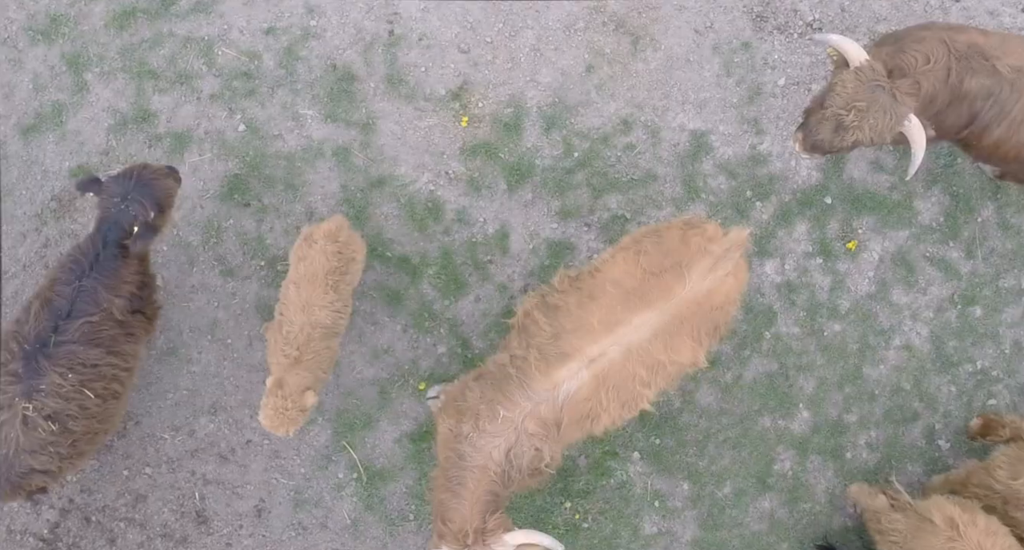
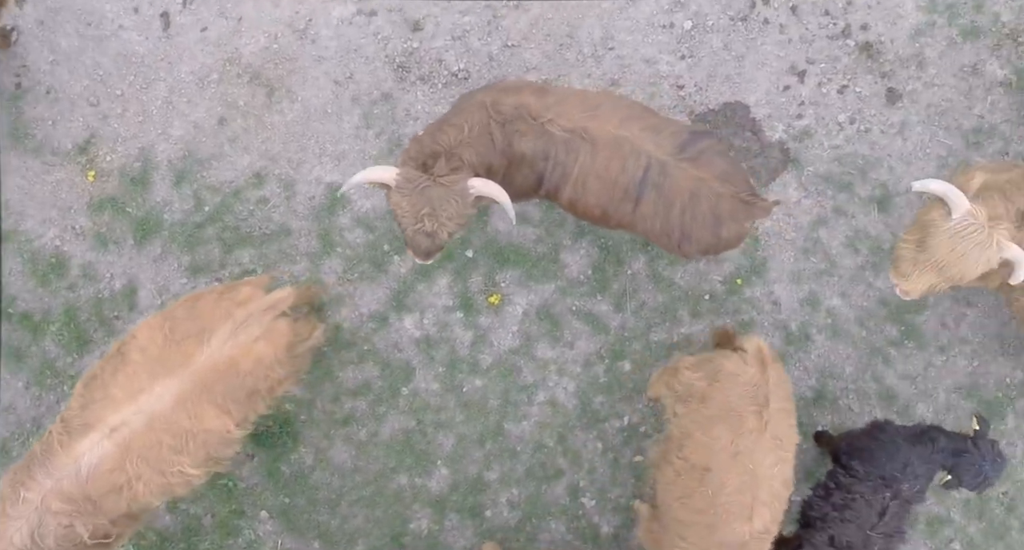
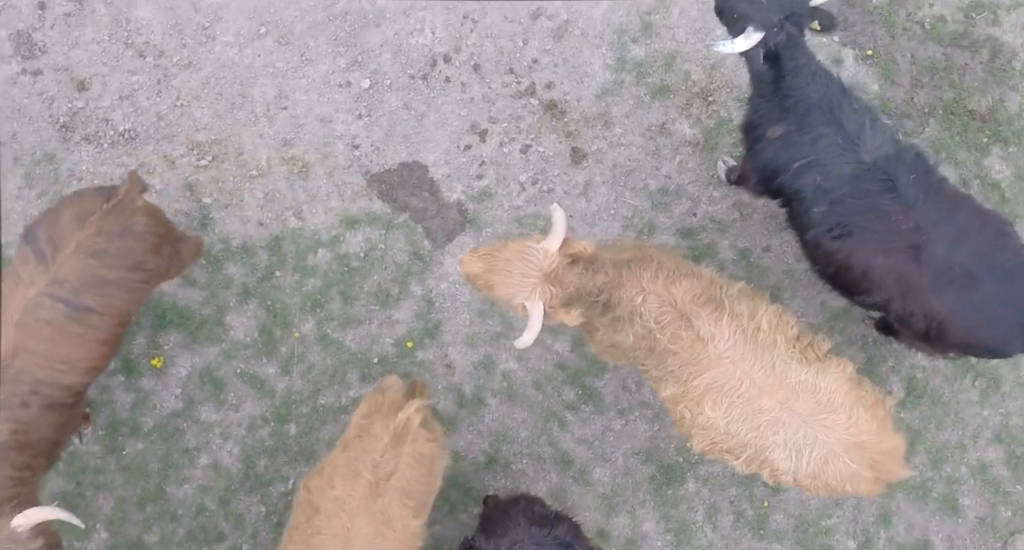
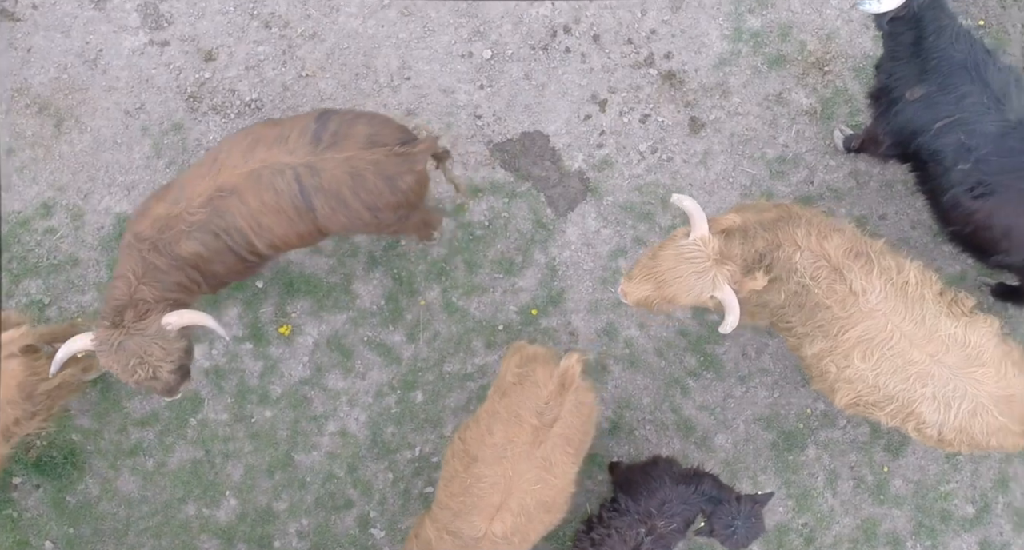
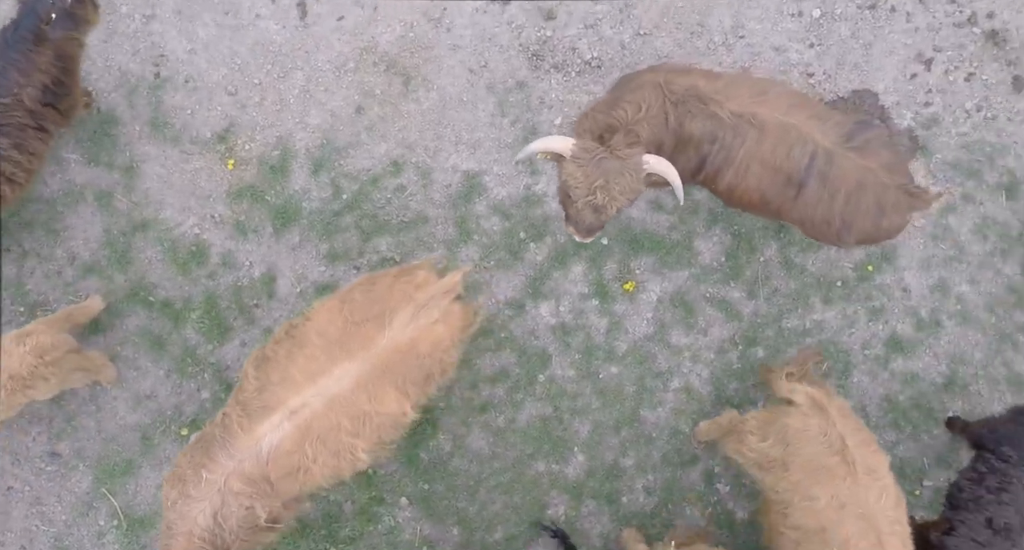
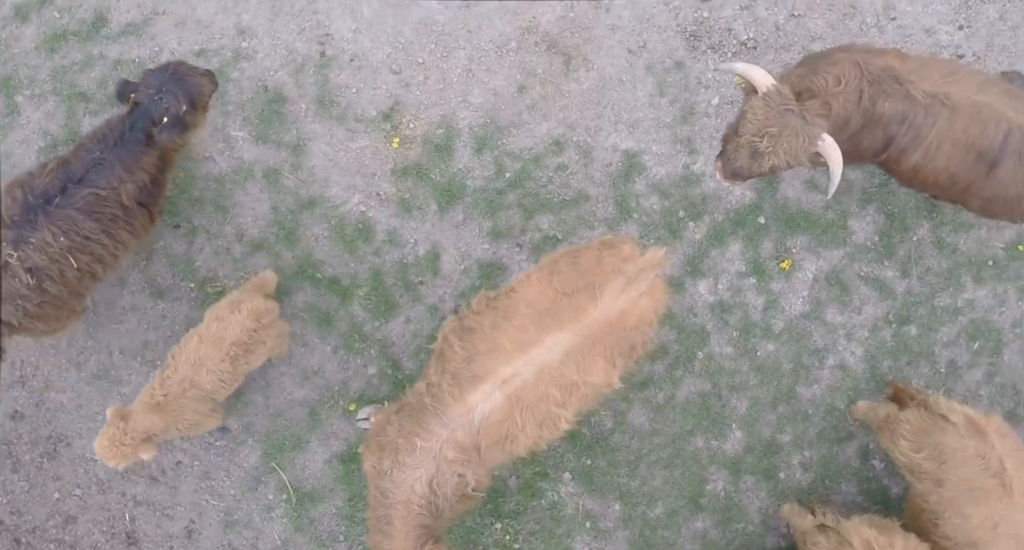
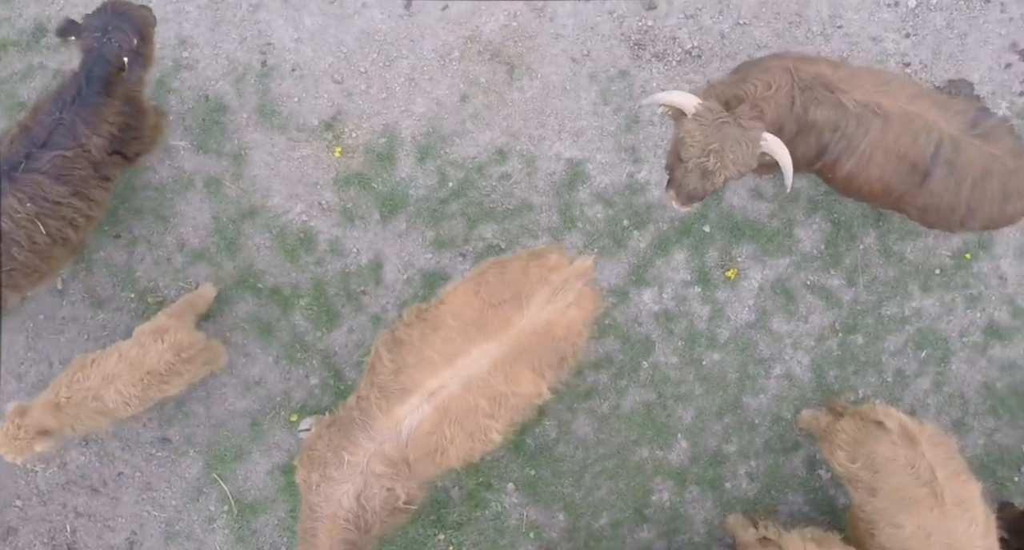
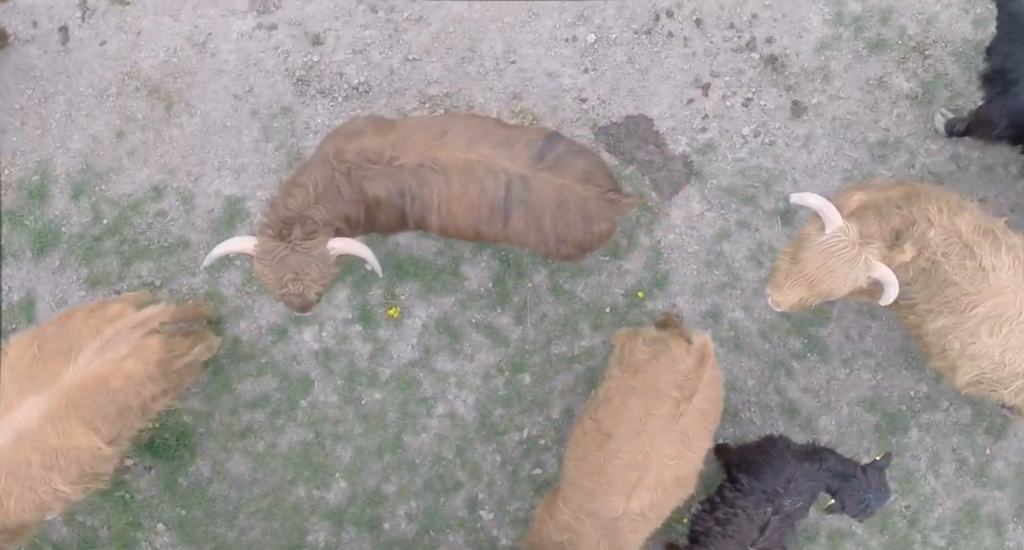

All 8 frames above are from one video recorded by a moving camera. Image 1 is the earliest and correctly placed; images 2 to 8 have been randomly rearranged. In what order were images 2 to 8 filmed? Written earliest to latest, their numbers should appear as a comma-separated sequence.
6, 7, 5, 2, 8, 4, 3
